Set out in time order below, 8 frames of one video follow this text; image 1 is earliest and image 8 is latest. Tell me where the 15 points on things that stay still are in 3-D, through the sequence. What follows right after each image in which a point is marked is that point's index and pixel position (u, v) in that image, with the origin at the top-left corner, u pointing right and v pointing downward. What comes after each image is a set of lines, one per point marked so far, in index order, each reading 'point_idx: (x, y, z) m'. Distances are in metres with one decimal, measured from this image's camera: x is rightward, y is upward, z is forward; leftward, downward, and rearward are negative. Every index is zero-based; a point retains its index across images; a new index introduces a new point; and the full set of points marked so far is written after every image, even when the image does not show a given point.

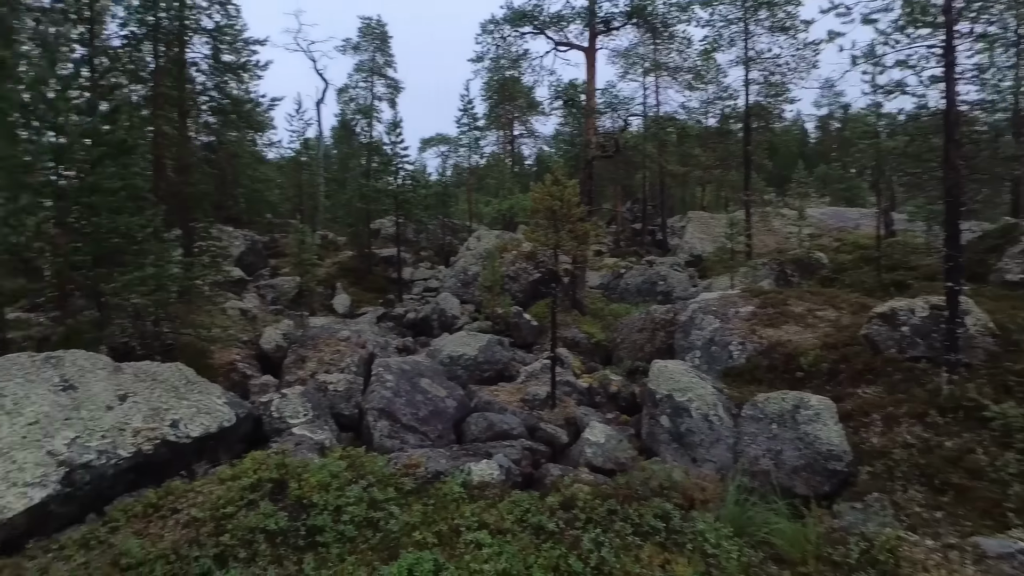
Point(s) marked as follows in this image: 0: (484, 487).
0: (-0.5, -3.1, +8.8) m
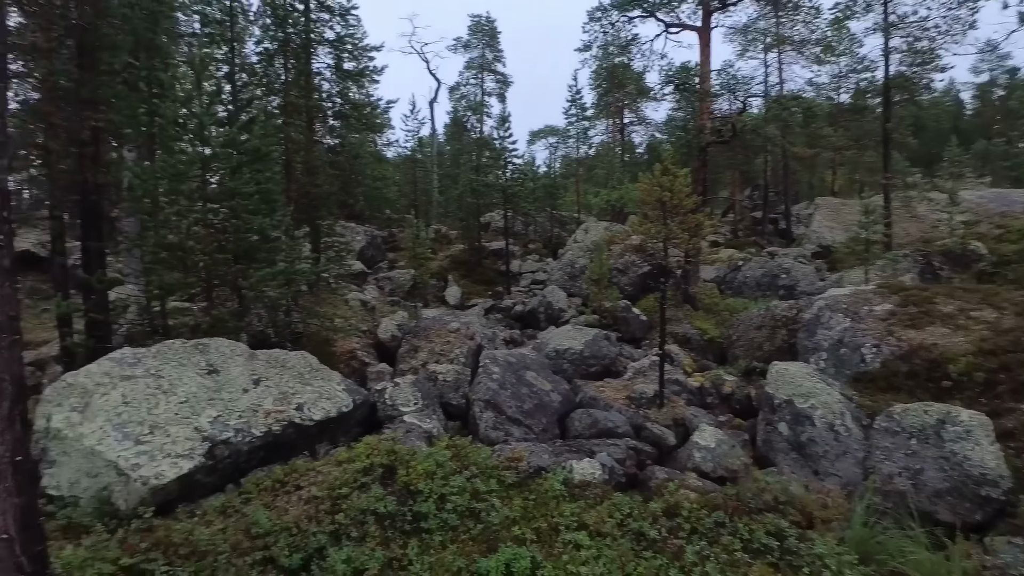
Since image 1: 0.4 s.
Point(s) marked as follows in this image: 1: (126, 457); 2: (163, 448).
0: (+1.1, -3.0, +8.7) m
1: (-4.7, -2.1, +7.0) m
2: (-4.4, -2.0, +7.3) m
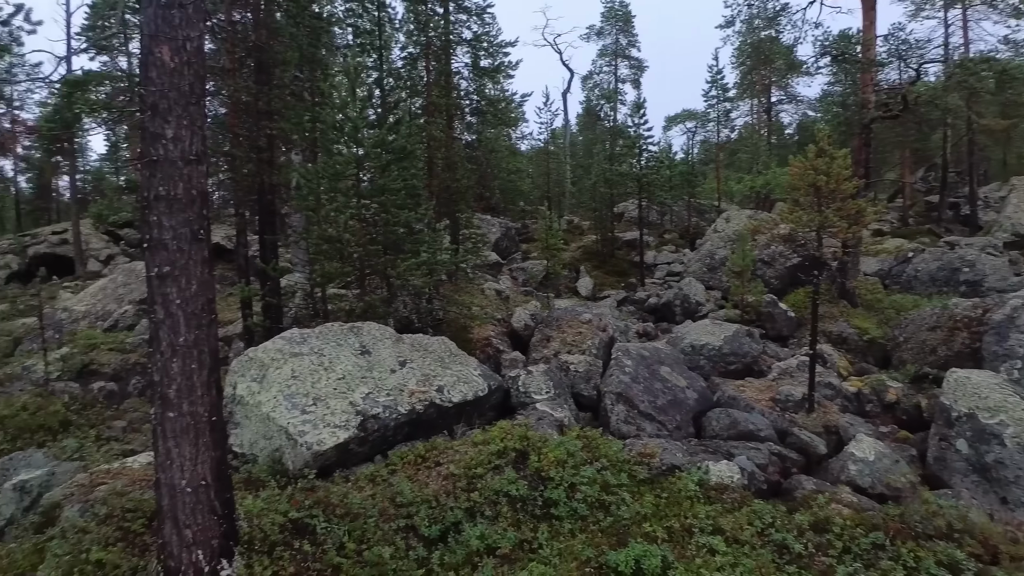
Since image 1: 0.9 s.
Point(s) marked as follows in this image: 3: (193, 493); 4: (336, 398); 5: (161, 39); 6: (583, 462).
0: (+3.0, -2.9, +8.3) m
1: (-3.0, -1.9, +8.0) m
2: (-2.7, -1.9, +8.2) m
3: (-2.8, -1.8, +5.0) m
4: (-2.6, -1.7, +8.6) m
5: (-3.1, +2.2, +5.0) m
6: (+1.1, -2.6, +8.5) m
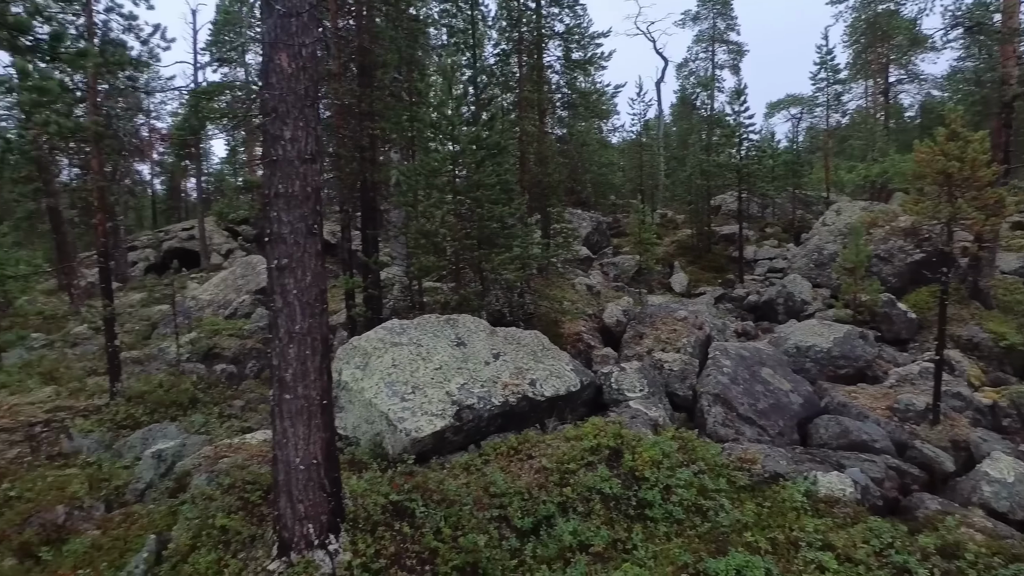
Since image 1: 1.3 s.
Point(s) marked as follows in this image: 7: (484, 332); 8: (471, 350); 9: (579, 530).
0: (+4.3, -2.9, +7.7) m
1: (-1.7, -1.8, +8.3) m
2: (-1.3, -1.7, +8.4) m
3: (-1.9, -1.7, +5.4) m
4: (-1.2, -1.5, +8.9) m
5: (-2.2, +2.2, +5.3) m
6: (+2.4, -2.5, +8.2) m
7: (-0.5, -0.8, +10.6) m
8: (-0.7, -1.1, +10.0) m
9: (+0.8, -2.9, +6.9) m
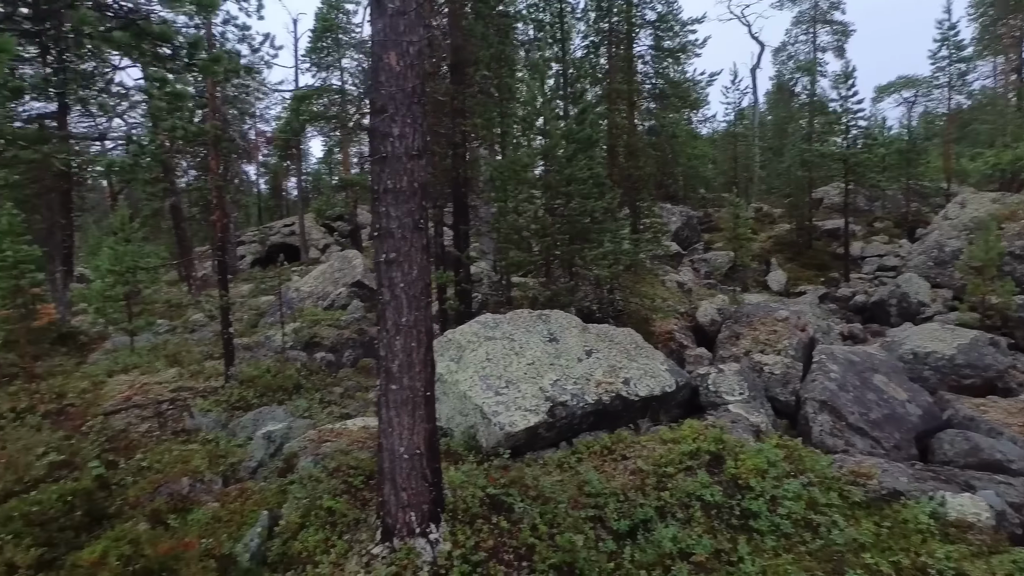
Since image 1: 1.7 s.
0: (+5.5, -2.9, +6.9) m
1: (-0.3, -1.7, +8.4) m
2: (+0.1, -1.7, +8.4) m
3: (-1.0, -1.6, +5.5) m
4: (+0.2, -1.5, +8.8) m
5: (-1.2, +2.3, +5.4) m
6: (+3.7, -2.5, +7.7) m
7: (+1.2, -0.7, +10.4) m
8: (+0.9, -1.0, +9.9) m
9: (+1.9, -2.9, +6.6) m
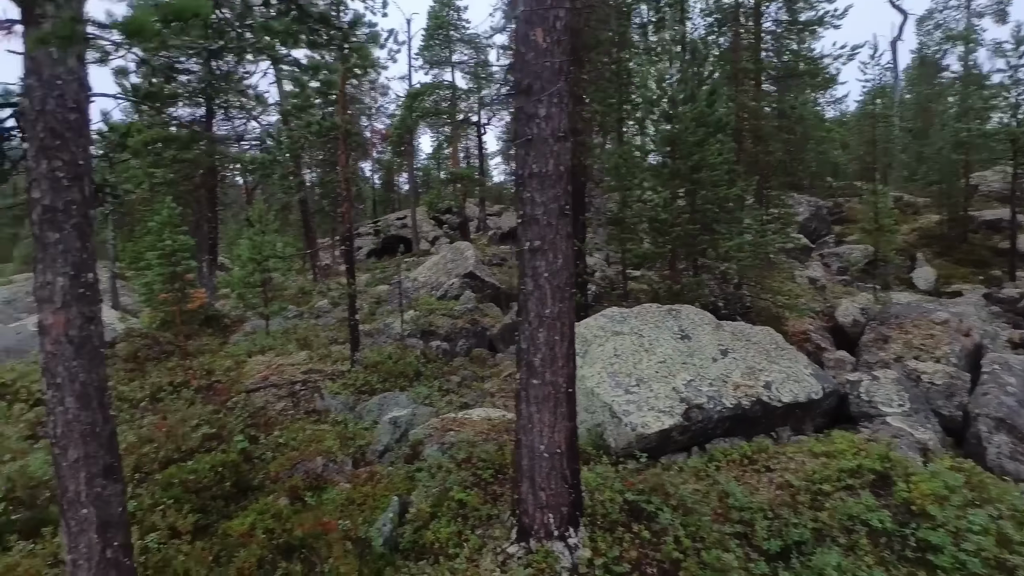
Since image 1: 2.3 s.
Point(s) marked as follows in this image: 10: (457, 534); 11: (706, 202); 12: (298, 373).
0: (+7.0, -2.9, +5.5) m
1: (+1.5, -1.6, +7.9) m
2: (+1.9, -1.6, +7.9) m
3: (+0.3, -1.6, +5.2) m
4: (+2.1, -1.4, +8.3) m
5: (+0.2, +2.4, +5.1) m
6: (+5.3, -2.5, +6.6) m
7: (+3.3, -0.6, +9.7) m
8: (+2.9, -0.9, +9.2) m
9: (+3.4, -2.8, +5.8) m
10: (-0.6, -2.6, +6.1) m
11: (+4.3, +1.9, +12.7) m
12: (-5.0, -2.0, +13.4) m
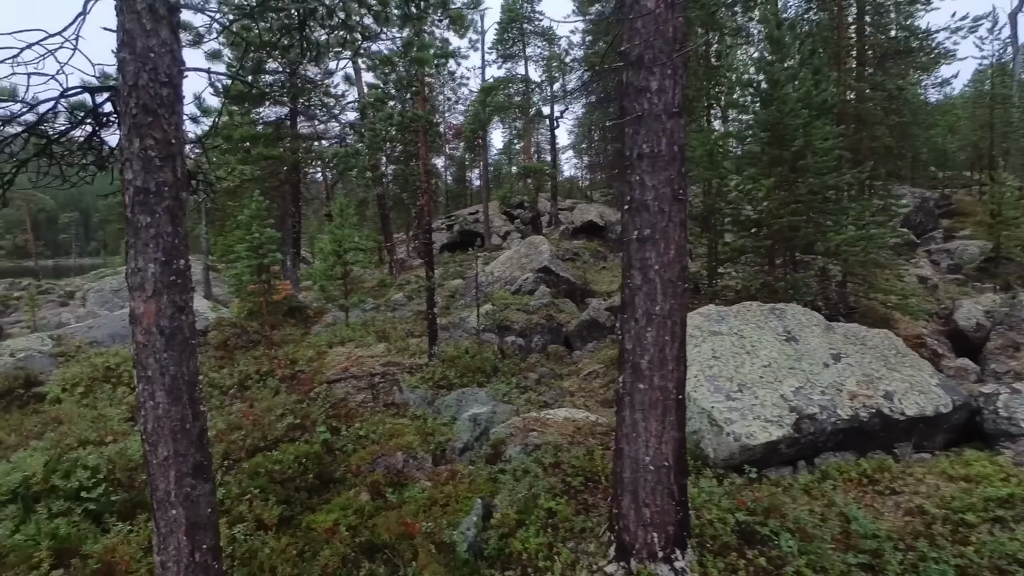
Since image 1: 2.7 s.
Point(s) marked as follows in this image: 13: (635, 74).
0: (+7.8, -2.9, +4.2) m
1: (+2.6, -1.5, +7.2) m
2: (+3.0, -1.5, +7.2) m
3: (+1.2, -1.5, +4.7) m
4: (+3.3, -1.3, +7.5) m
5: (+1.1, +2.5, +4.6) m
6: (+6.3, -2.5, +5.5) m
7: (+4.7, -0.6, +8.7) m
8: (+4.2, -0.8, +8.3) m
9: (+4.2, -2.8, +5.0) m
10: (+0.3, -2.6, +5.7) m
11: (+6.0, +2.0, +11.7) m
12: (-3.2, -1.8, +13.4) m
13: (+1.0, +1.7, +4.6) m
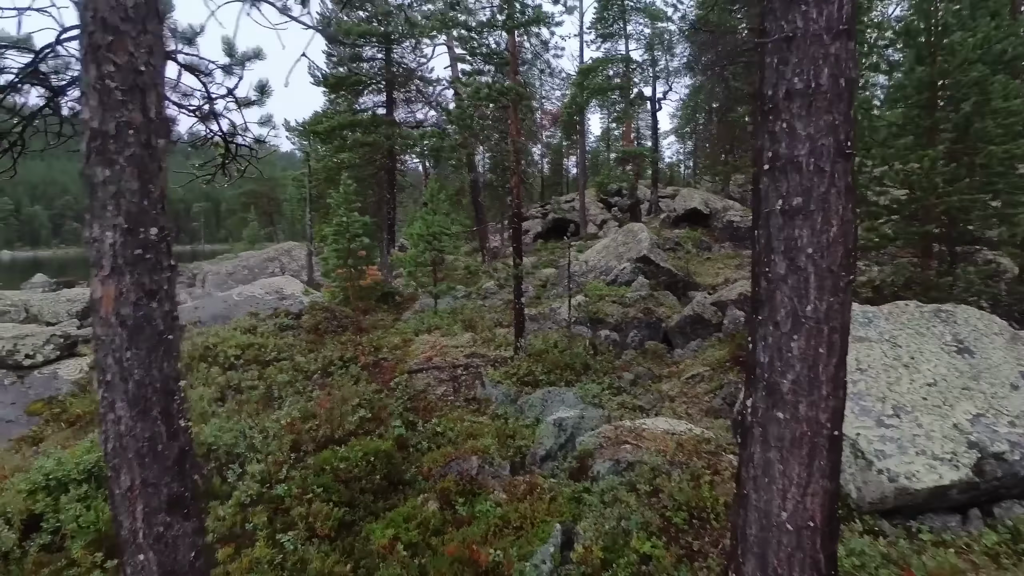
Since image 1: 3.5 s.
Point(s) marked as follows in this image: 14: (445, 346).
0: (+8.1, -3.1, +1.9) m
1: (+3.5, -1.5, +5.7) m
2: (+3.9, -1.5, +5.6) m
3: (+1.7, -1.5, +3.4) m
4: (+4.3, -1.3, +5.9) m
5: (+1.7, +2.5, +3.3) m
6: (+6.8, -2.6, +3.4) m
7: (+5.8, -0.6, +6.8) m
8: (+5.3, -0.8, +6.5) m
9: (+4.7, -2.8, +3.2) m
10: (+1.0, -2.5, +4.6) m
11: (+7.7, +2.0, +9.4) m
12: (-1.2, -1.5, +12.8) m
13: (+1.6, +1.8, +3.4) m
14: (-1.6, -1.4, +13.6) m
